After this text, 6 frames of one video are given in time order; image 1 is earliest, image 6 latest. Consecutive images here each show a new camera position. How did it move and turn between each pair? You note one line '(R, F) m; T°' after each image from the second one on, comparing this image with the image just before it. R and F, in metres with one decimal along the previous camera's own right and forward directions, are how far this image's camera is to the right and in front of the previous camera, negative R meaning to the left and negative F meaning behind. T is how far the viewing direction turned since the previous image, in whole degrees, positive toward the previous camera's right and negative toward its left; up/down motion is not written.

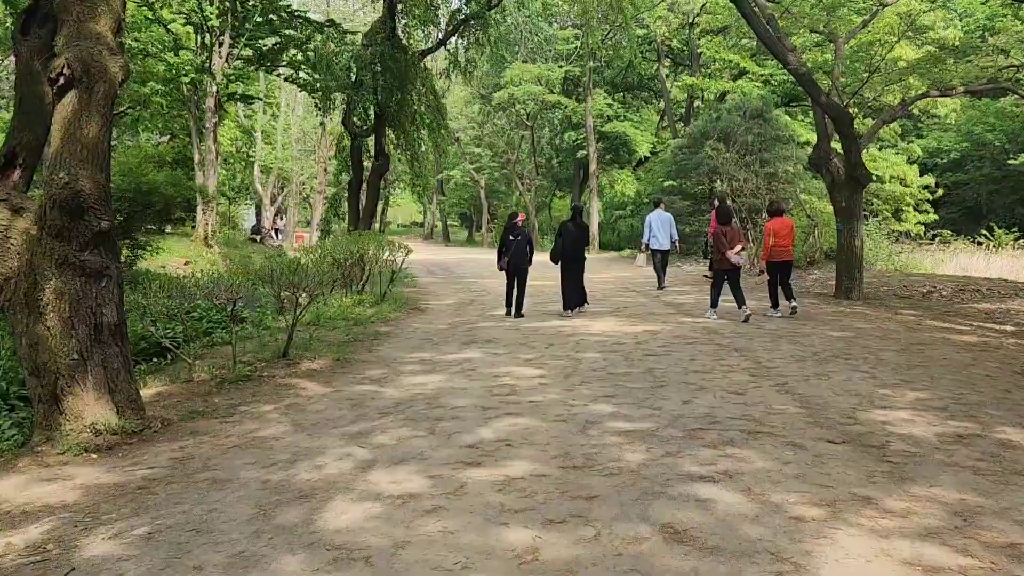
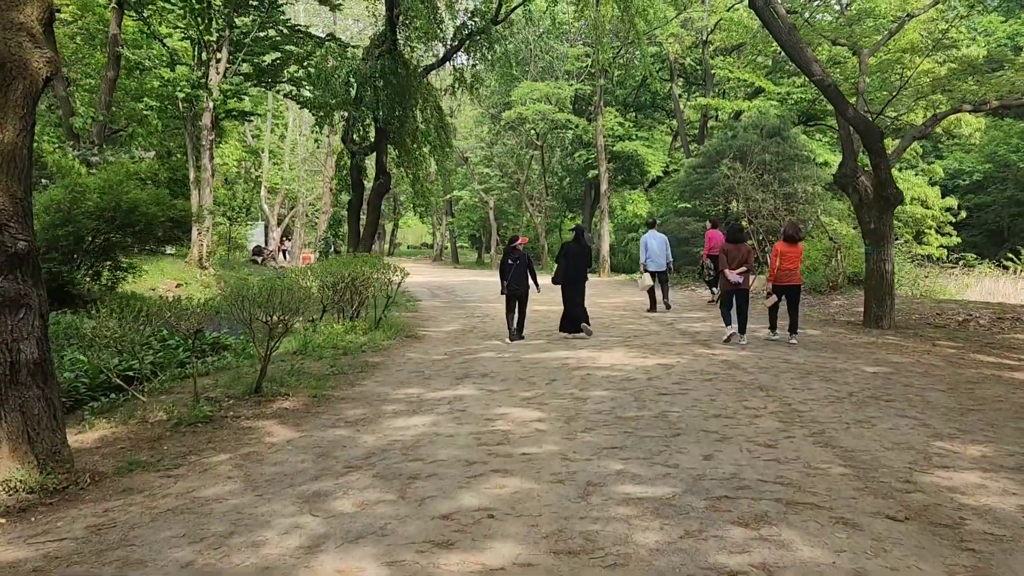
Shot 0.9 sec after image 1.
(+0.1, +0.8) m; -1°
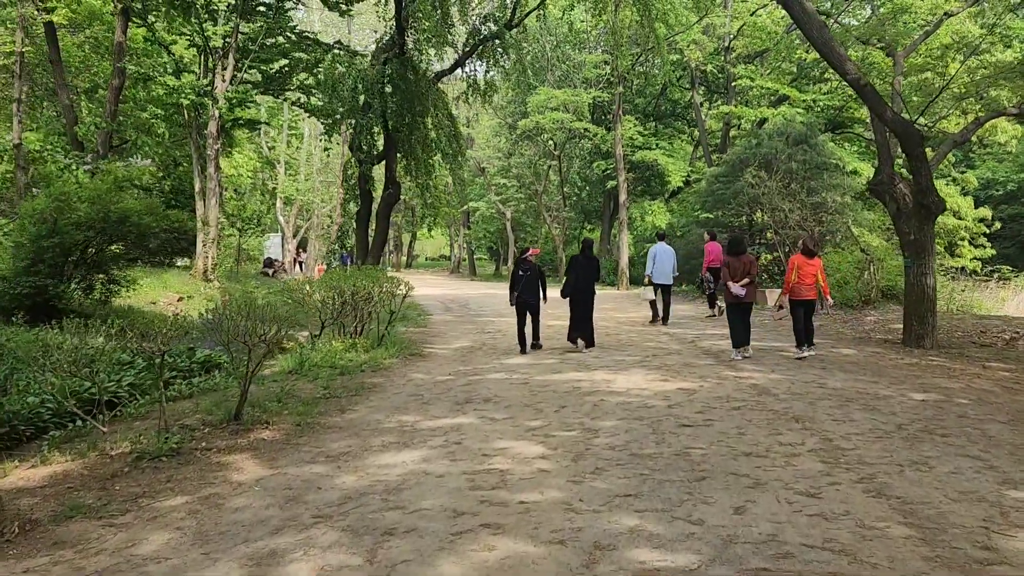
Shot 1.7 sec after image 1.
(+0.1, +0.7) m; -1°
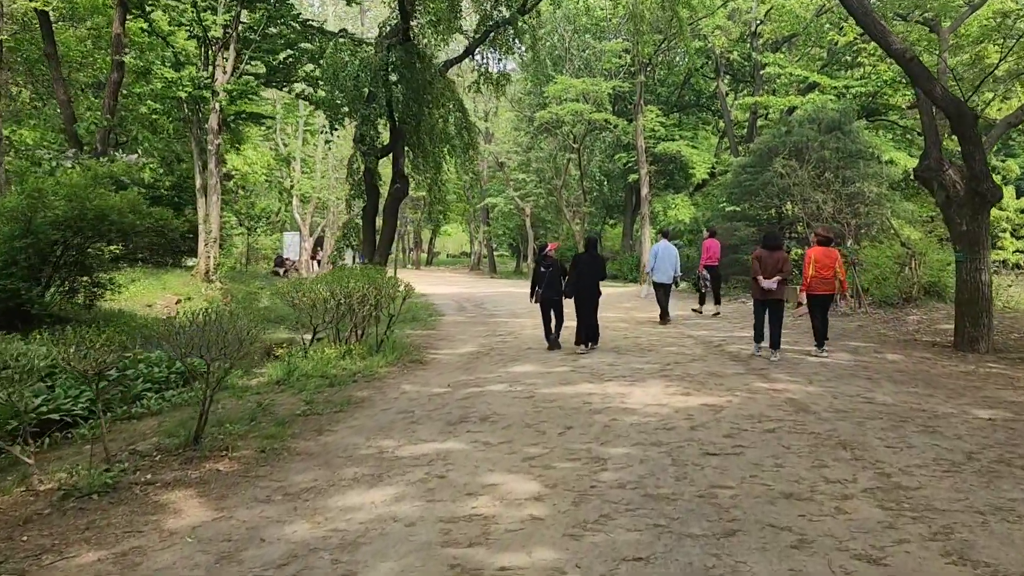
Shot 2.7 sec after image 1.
(+0.2, +0.9) m; -2°
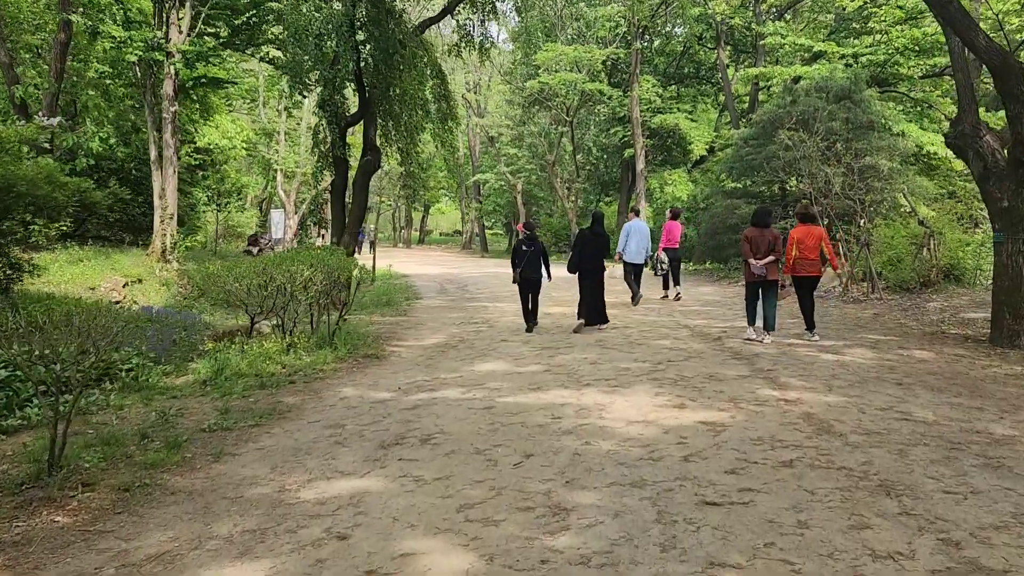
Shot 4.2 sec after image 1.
(+0.3, +1.3) m; 0°
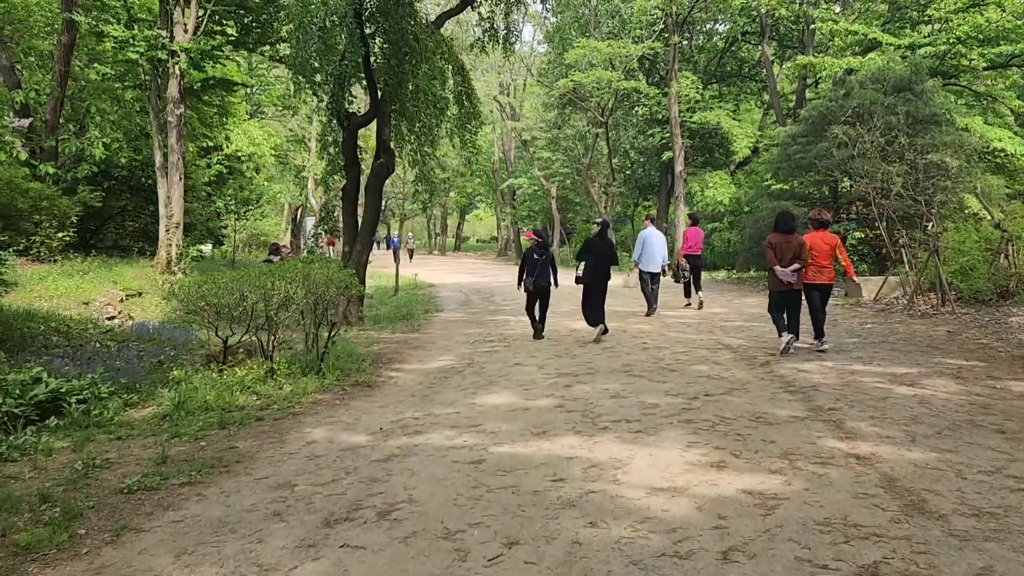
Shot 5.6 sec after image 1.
(+0.3, +1.2) m; -3°
